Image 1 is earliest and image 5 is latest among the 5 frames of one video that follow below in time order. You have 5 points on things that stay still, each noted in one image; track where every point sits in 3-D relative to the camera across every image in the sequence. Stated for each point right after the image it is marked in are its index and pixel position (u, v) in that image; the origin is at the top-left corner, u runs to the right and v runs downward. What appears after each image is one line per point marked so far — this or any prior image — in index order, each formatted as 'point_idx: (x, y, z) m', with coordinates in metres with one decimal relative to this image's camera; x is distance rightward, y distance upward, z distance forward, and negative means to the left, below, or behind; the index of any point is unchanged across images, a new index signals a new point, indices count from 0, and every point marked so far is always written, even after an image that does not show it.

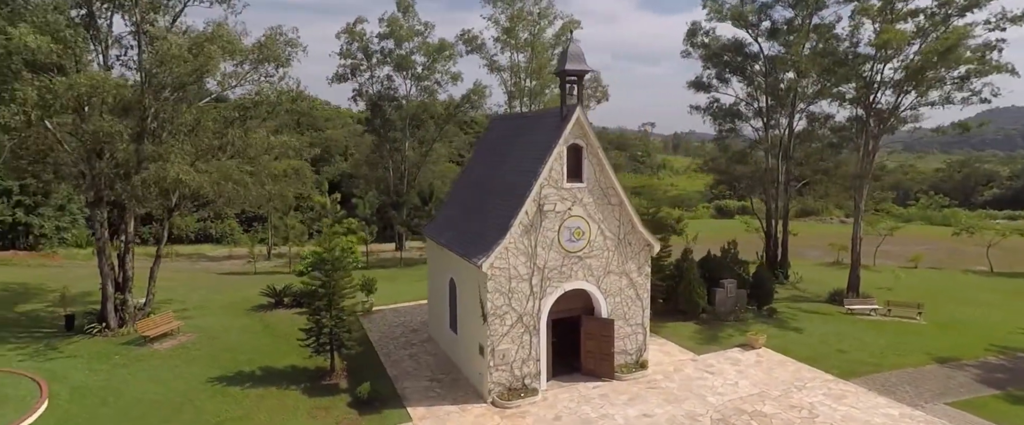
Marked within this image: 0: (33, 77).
0: (-12.7, +3.7, +15.6) m
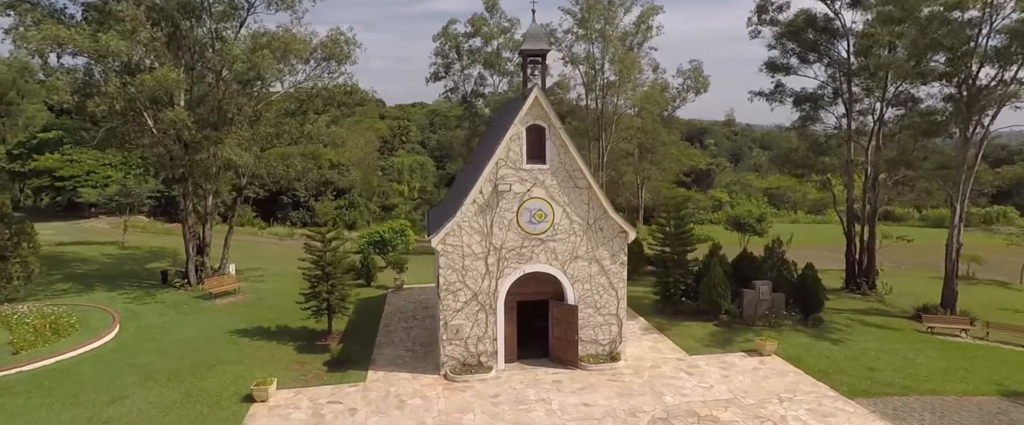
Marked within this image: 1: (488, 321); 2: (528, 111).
0: (-13.2, +4.7, +19.6) m
1: (-0.7, -3.0, +16.0) m
2: (+0.4, +2.7, +15.5) m
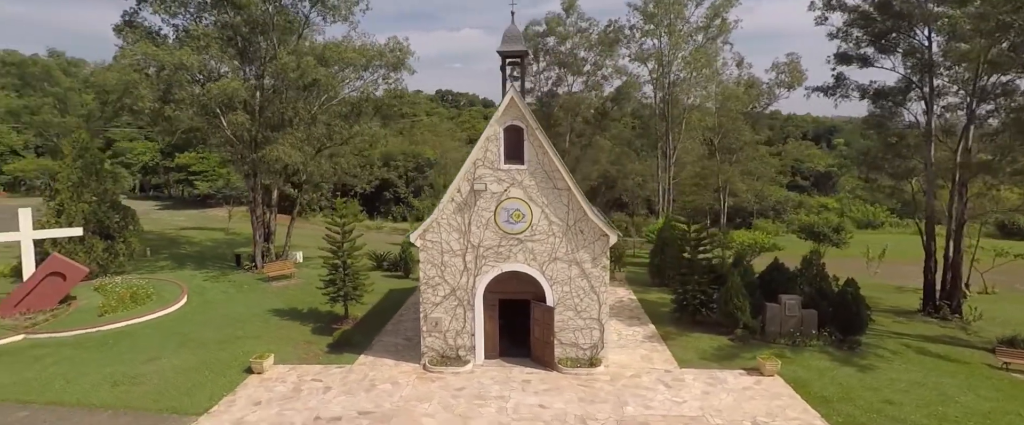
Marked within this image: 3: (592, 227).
0: (-12.5, +5.1, +22.7) m
1: (-1.3, -3.0, +16.5) m
2: (-0.2, +2.7, +15.8) m
3: (+2.2, -0.4, +16.0) m
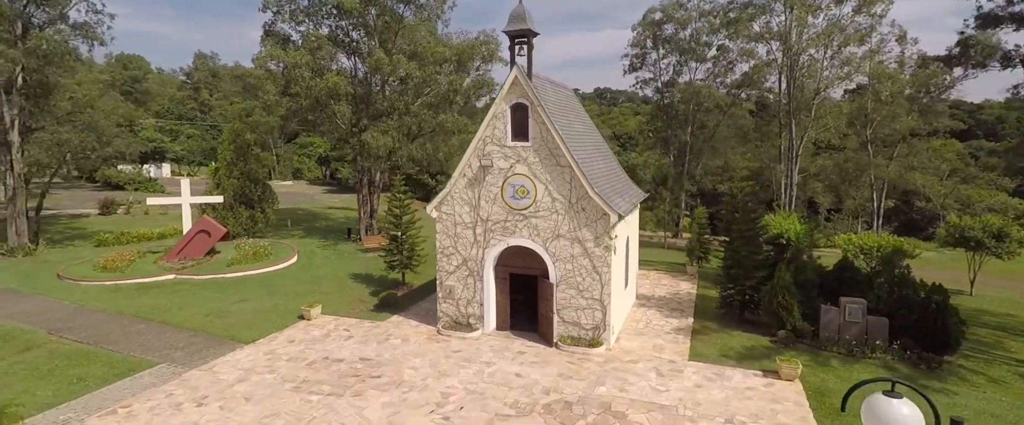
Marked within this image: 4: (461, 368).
0: (-9.3, +6.2, +26.7) m
1: (-1.1, -2.2, +17.3) m
2: (0.0, +3.4, +16.2) m
3: (+2.2, +0.2, +15.7) m
4: (-1.3, -4.1, +15.2) m
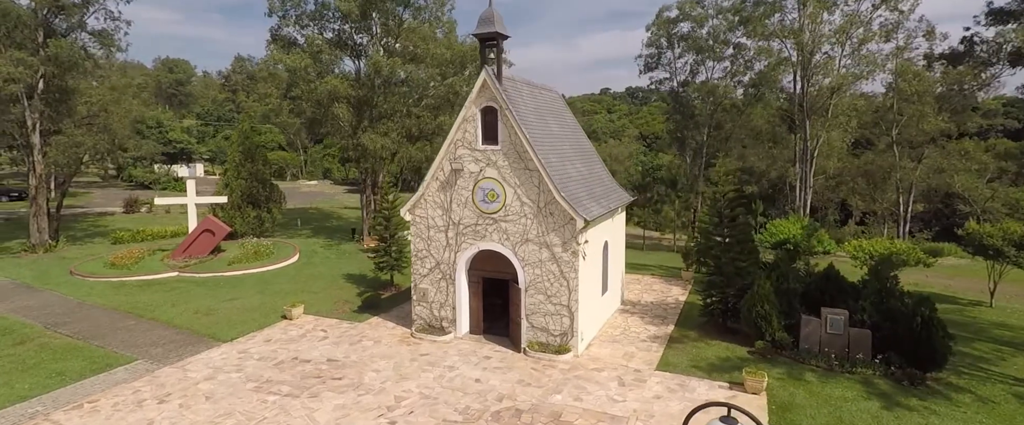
0: (-9.4, +6.2, +27.2) m
1: (-1.9, -2.3, +17.2) m
2: (-0.9, +3.3, +16.1) m
3: (+1.3, +0.1, +15.4) m
4: (-2.3, -4.2, +15.1) m
